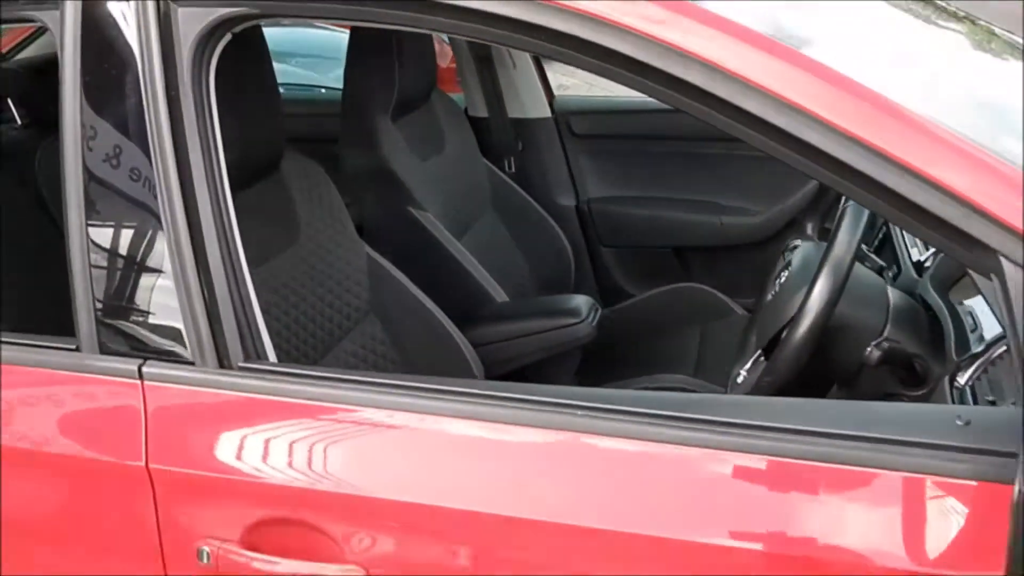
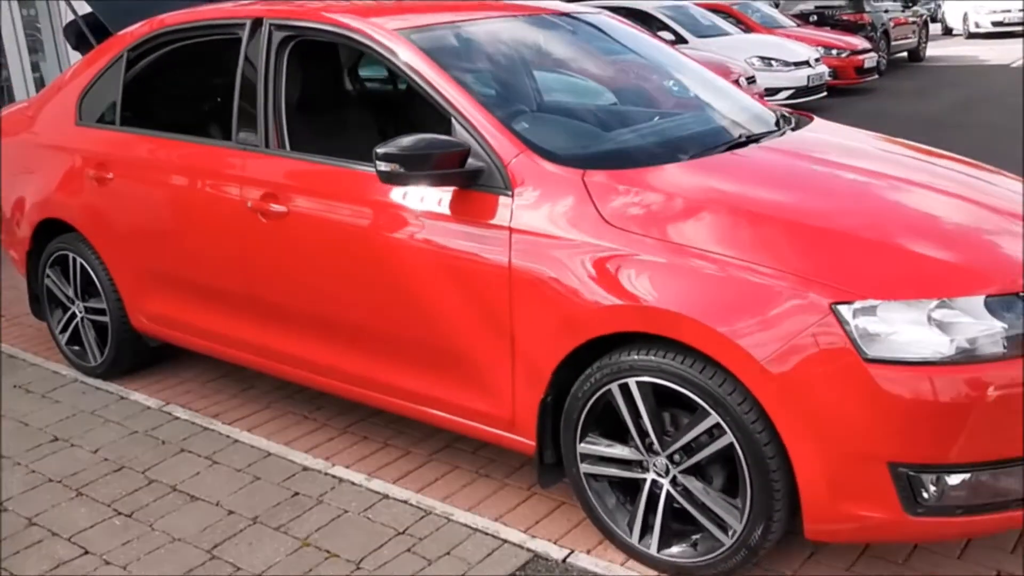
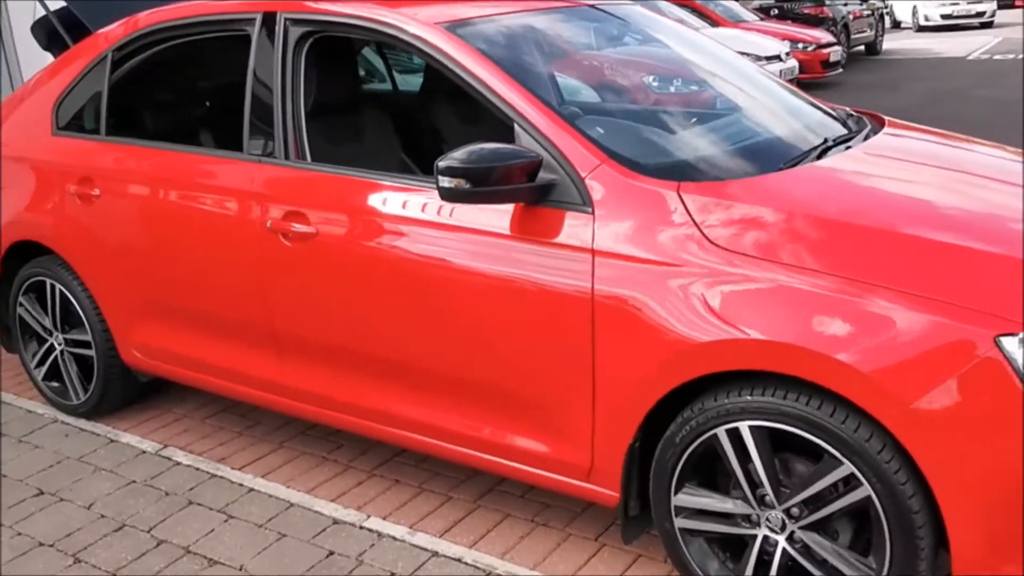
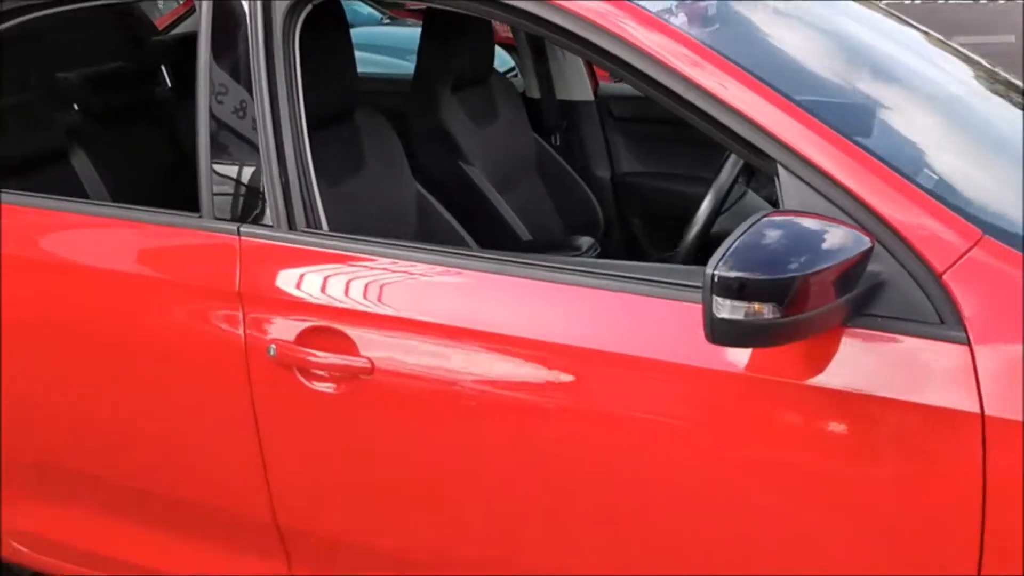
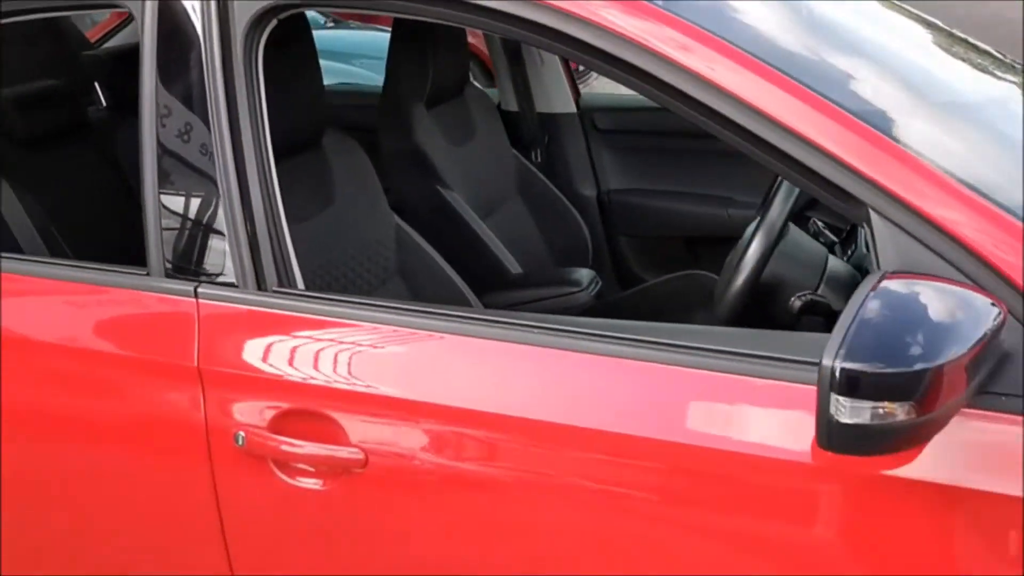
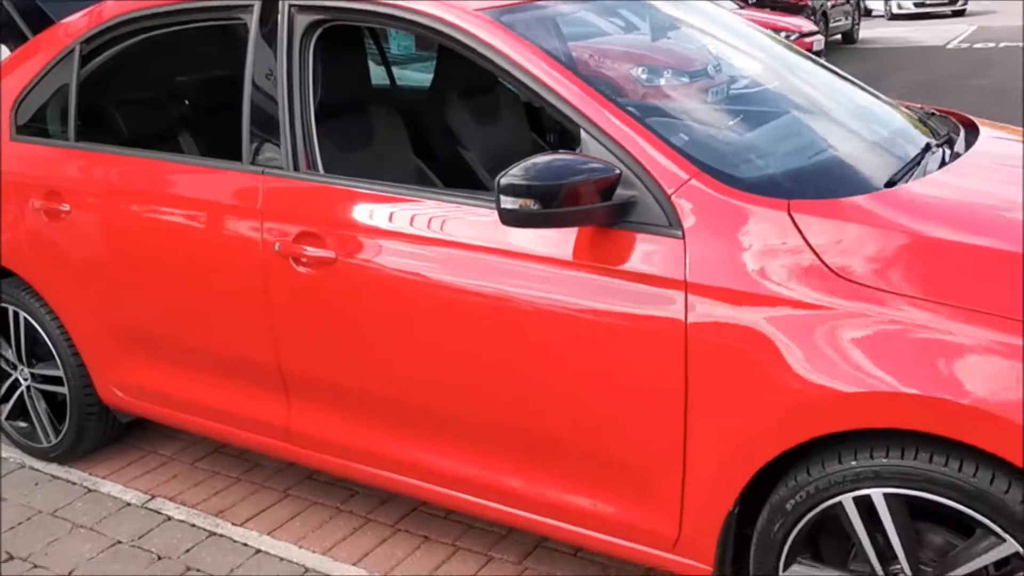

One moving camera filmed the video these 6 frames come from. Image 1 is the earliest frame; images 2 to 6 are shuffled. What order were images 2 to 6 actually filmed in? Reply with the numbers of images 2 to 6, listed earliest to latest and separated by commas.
5, 4, 6, 3, 2
